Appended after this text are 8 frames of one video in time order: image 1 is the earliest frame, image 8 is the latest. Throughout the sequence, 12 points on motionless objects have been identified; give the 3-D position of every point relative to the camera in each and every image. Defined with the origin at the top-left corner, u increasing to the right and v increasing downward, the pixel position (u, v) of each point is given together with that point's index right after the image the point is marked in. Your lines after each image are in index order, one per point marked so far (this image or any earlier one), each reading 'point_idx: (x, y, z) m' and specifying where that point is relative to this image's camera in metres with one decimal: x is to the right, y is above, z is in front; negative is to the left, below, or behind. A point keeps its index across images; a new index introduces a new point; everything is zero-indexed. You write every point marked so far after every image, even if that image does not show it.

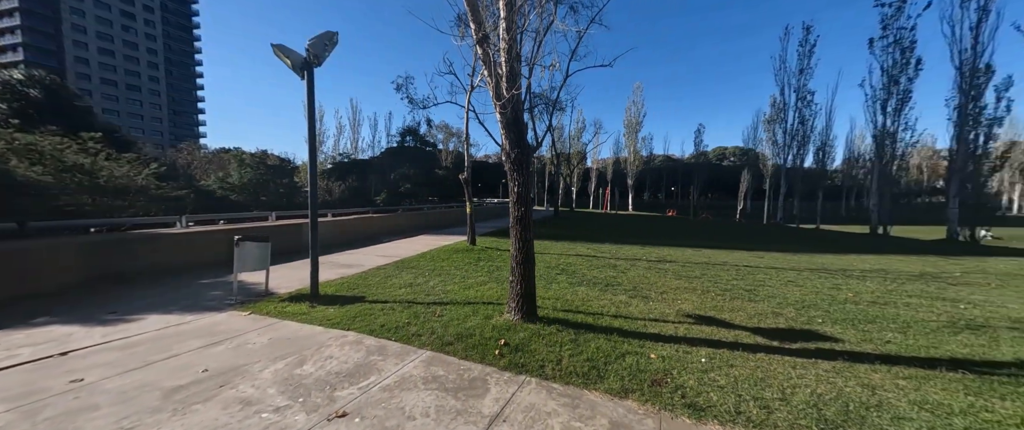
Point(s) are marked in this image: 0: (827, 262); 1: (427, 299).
0: (+9.9, -1.5, +10.5) m
1: (-1.4, -1.4, +5.5) m
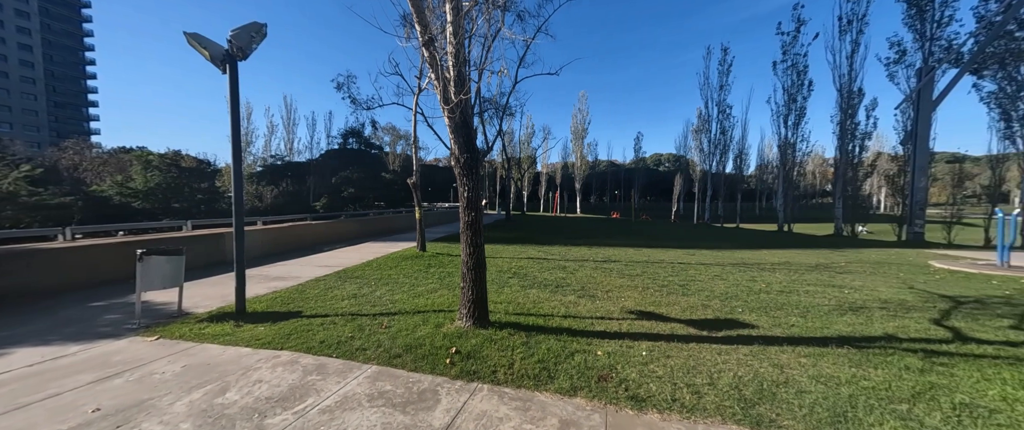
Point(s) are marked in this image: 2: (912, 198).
0: (+8.3, -1.5, +11.9) m
1: (-2.2, -1.5, +5.3) m
2: (+20.6, +0.9, +17.1) m
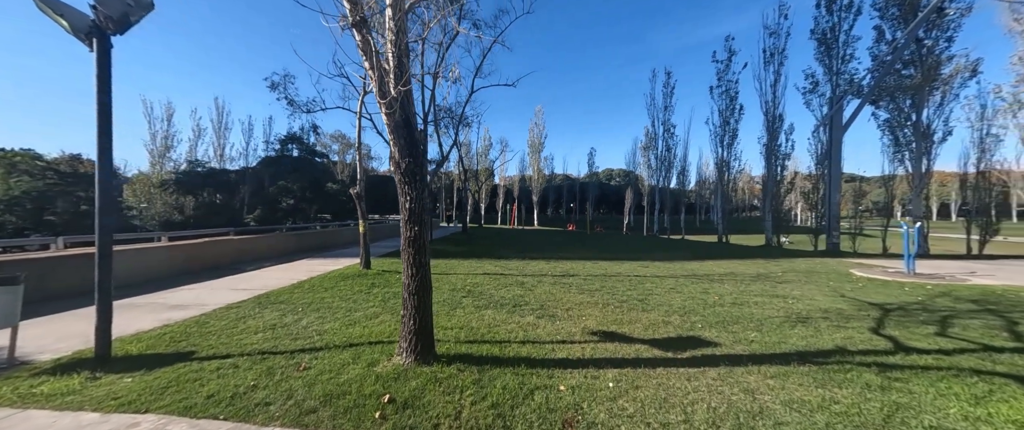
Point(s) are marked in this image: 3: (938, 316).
0: (+6.7, -2.0, +12.2) m
1: (-2.9, -1.7, +4.3) m
2: (+18.2, +0.2, +19.1) m
3: (+7.9, -1.9, +6.2) m
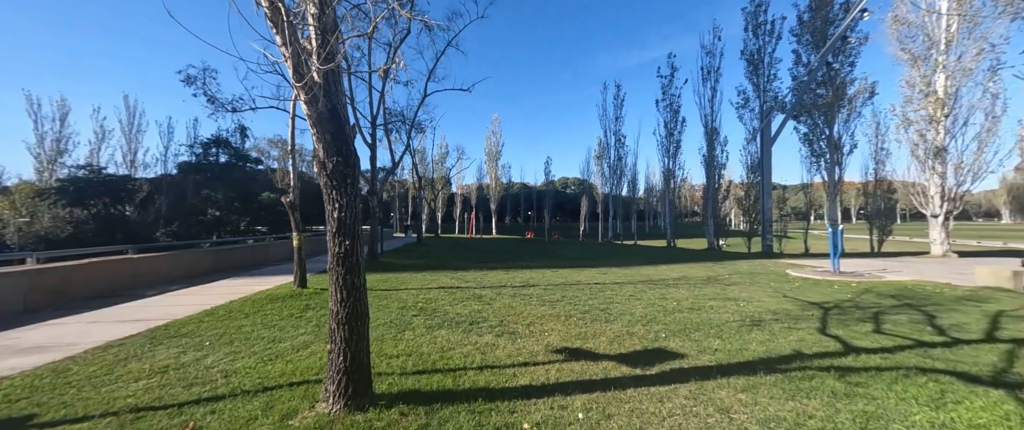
0: (+5.1, -2.2, +12.5) m
1: (-3.3, -1.9, +3.4) m
2: (+15.6, -0.1, +20.8) m
3: (+7.1, -1.9, +6.6) m
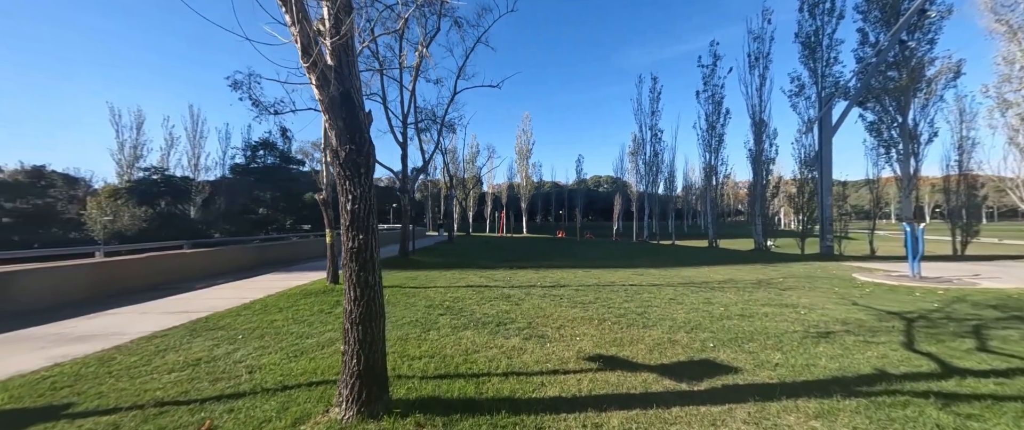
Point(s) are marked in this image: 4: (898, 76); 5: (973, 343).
0: (+6.2, -2.1, +11.6) m
1: (-3.1, -1.8, +3.4) m
2: (+17.4, 0.0, +18.9) m
3: (+7.6, -1.9, +5.6) m
4: (+20.2, +7.3, +17.5) m
5: (+6.7, -1.8, +4.8) m
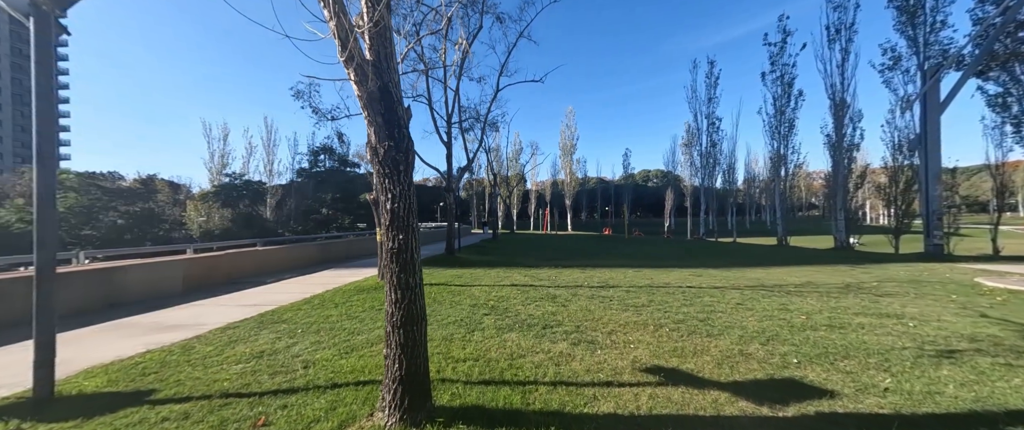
0: (+7.7, -1.9, +10.4) m
1: (-2.6, -1.8, +3.5) m
2: (+19.8, +0.4, +16.1) m
3: (+8.3, -1.7, +4.3) m
4: (+22.3, +7.7, +14.3) m
5: (+7.3, -1.7, +3.7) m
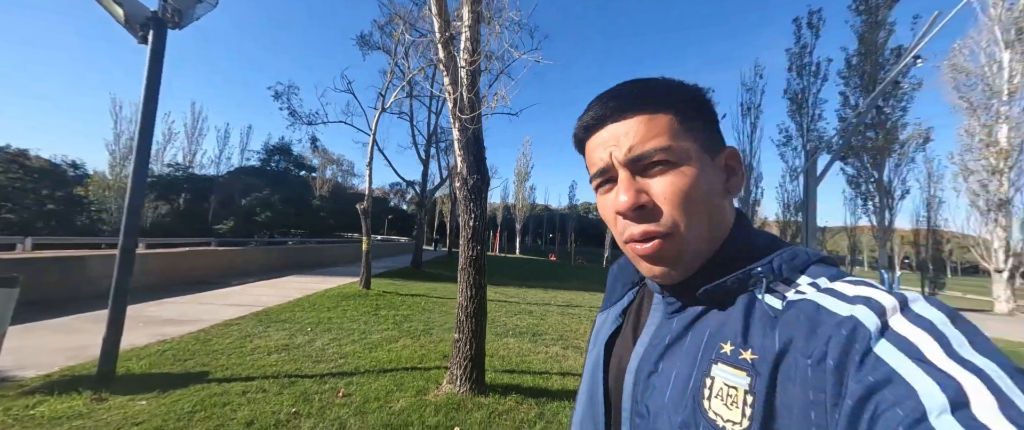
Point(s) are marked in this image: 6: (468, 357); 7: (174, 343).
0: (+6.6, -3.4, +12.4) m
1: (-2.3, -1.8, +3.9) m
2: (+17.7, -2.5, +20.2) m
3: (+8.3, -2.9, +6.5) m
4: (+21.0, +4.6, +19.4) m
5: (+7.4, -2.7, +5.7) m
6: (-0.4, -1.4, +3.4) m
7: (-4.5, -1.7, +4.4) m
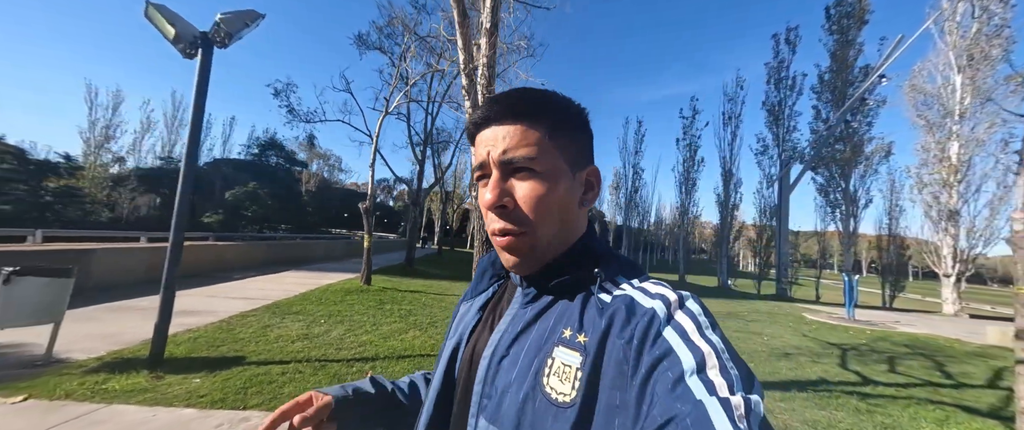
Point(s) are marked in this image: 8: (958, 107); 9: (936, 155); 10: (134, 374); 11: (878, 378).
0: (+6.3, -3.5, +13.2) m
1: (-2.2, -1.9, +4.4) m
2: (+17.0, -2.9, +21.5) m
3: (+8.2, -3.1, +7.4) m
4: (+20.6, +4.2, +20.8) m
5: (+7.3, -2.9, +6.6) m
6: (-0.4, -1.5, +3.9) m
7: (-4.4, -1.7, +4.8) m
8: (+20.9, +5.0, +15.7) m
9: (+20.8, +2.9, +16.4) m
10: (-3.8, -1.6, +3.3) m
11: (+6.3, -2.8, +5.8) m
